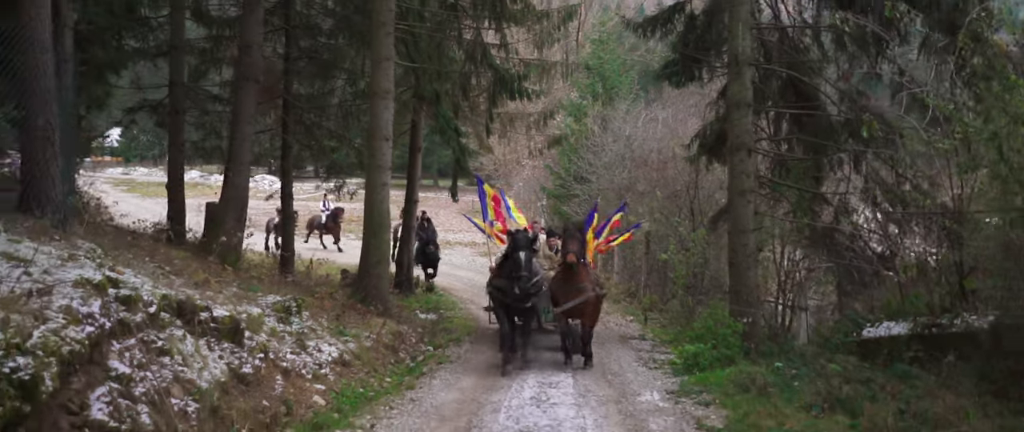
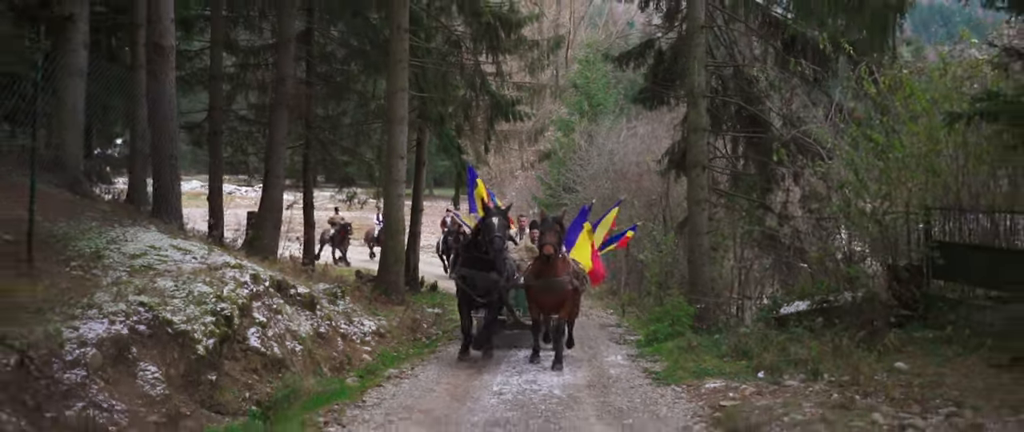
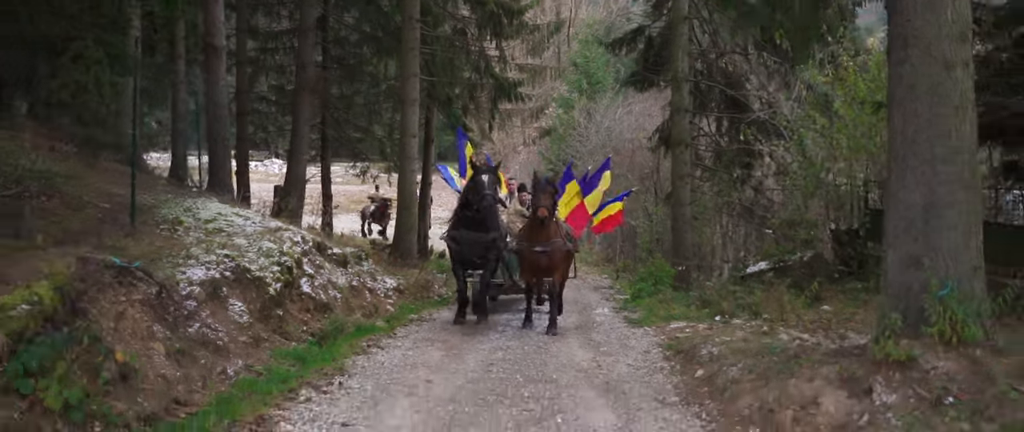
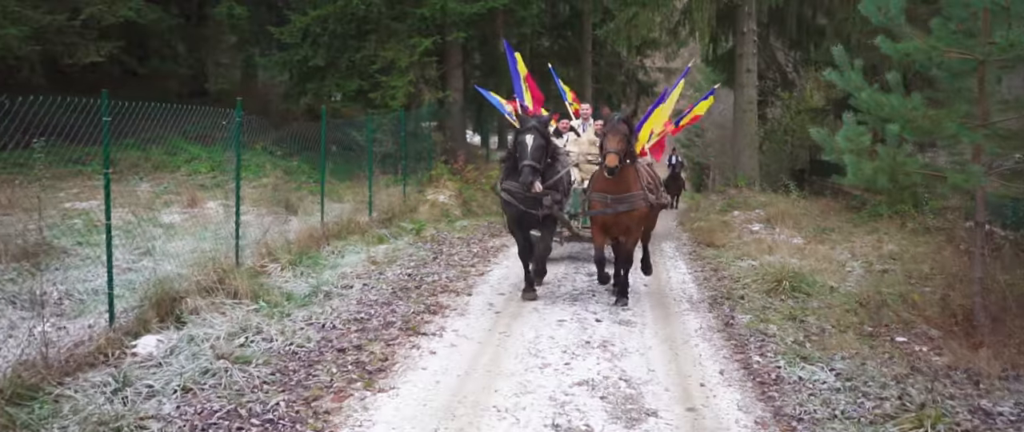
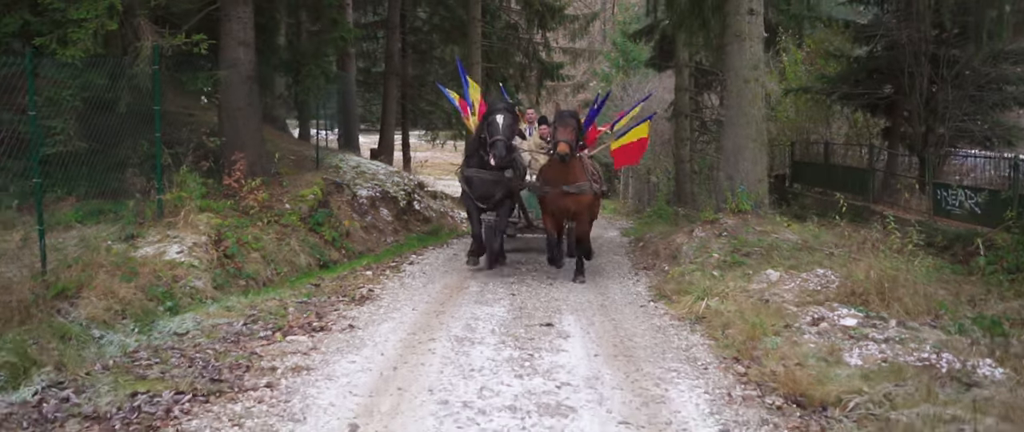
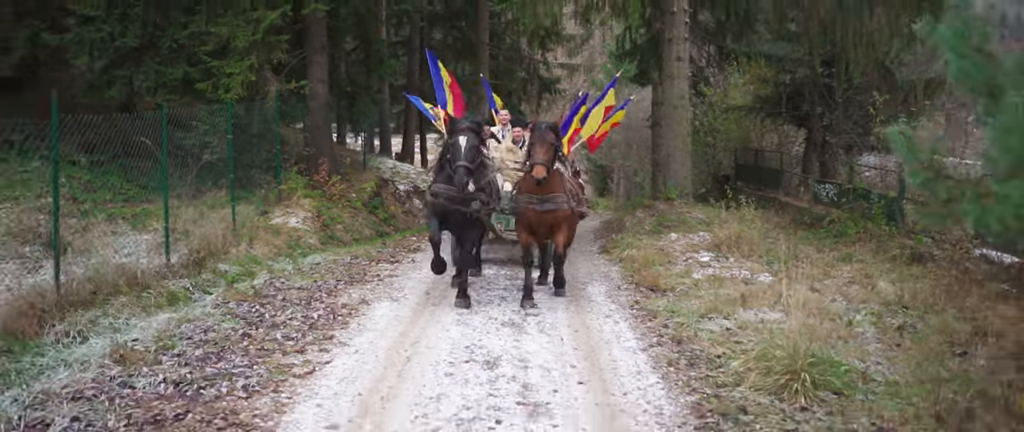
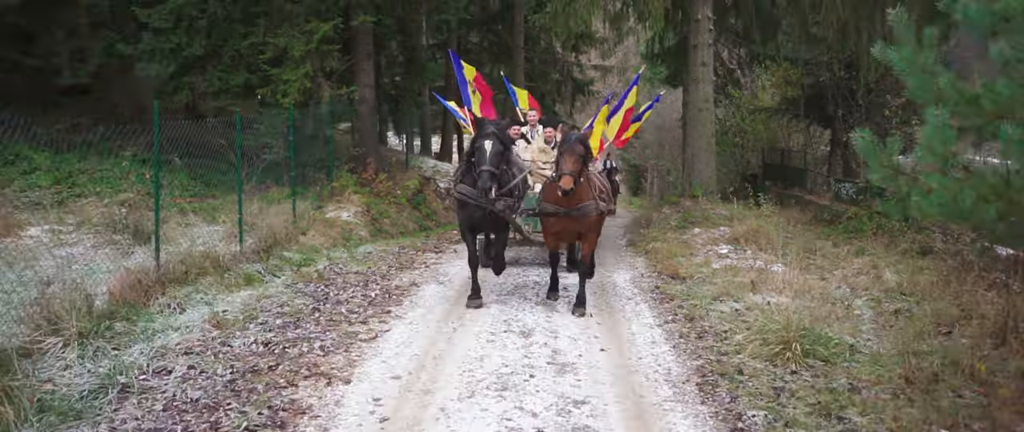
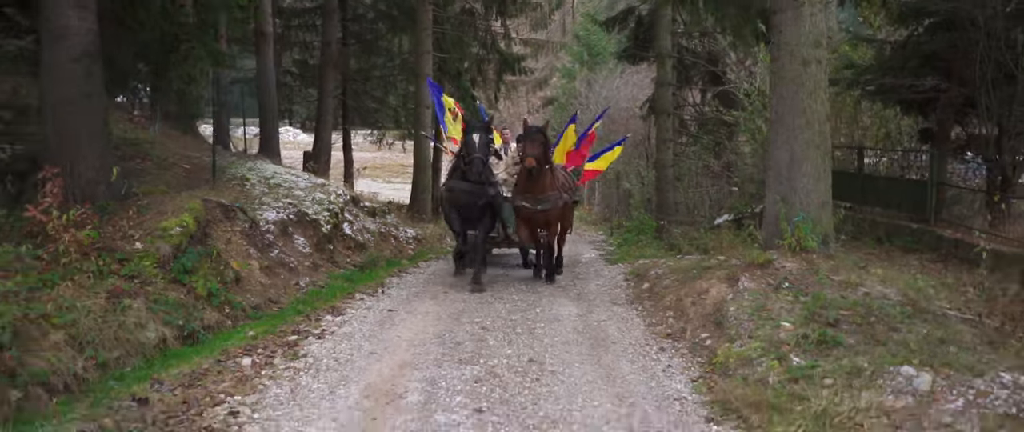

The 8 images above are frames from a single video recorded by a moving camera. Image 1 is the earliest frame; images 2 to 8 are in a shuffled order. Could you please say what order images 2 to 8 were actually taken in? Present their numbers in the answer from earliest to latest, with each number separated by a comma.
2, 3, 8, 5, 6, 7, 4
